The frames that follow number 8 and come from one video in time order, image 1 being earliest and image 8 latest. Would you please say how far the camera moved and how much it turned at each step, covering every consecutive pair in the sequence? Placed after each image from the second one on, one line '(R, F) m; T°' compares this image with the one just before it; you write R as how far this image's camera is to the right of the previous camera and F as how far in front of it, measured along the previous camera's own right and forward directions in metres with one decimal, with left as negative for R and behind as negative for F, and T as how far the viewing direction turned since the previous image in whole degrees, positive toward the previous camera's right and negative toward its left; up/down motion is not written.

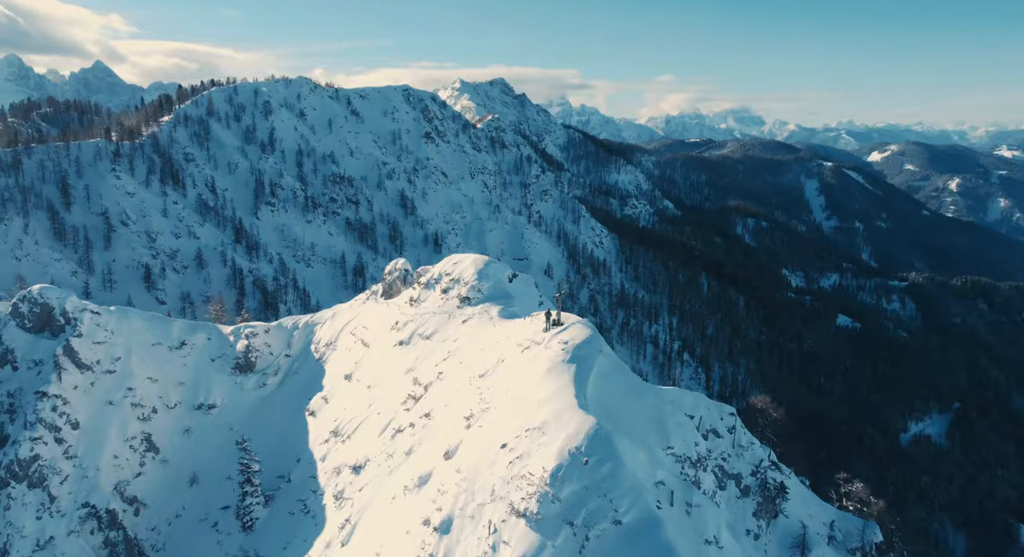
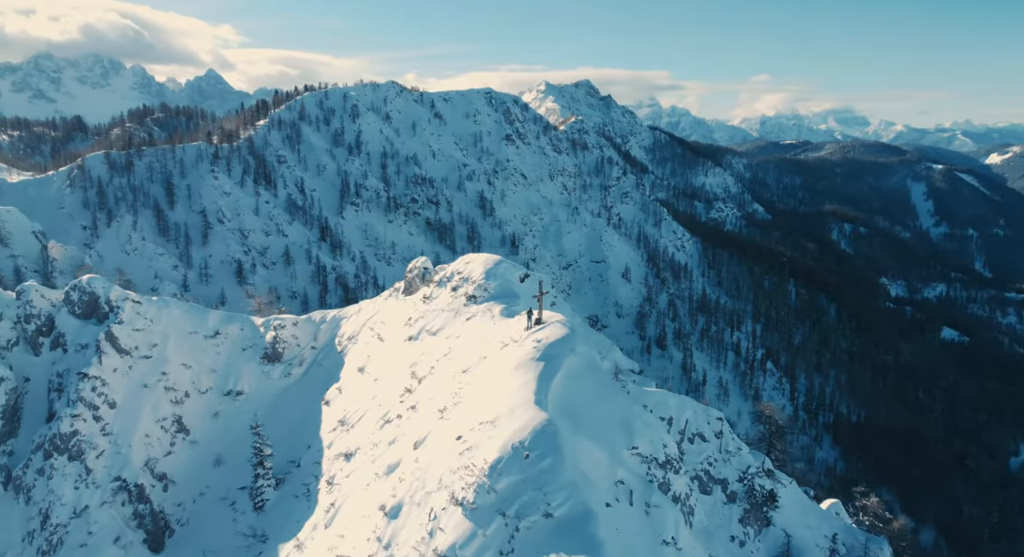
(+7.8, -0.9) m; -6°
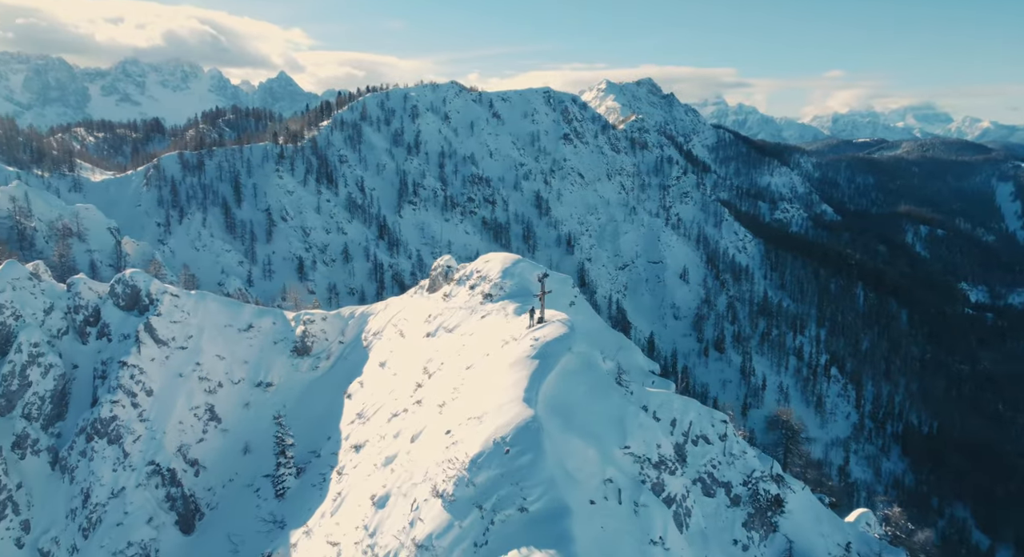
(+4.4, -0.8) m; -5°
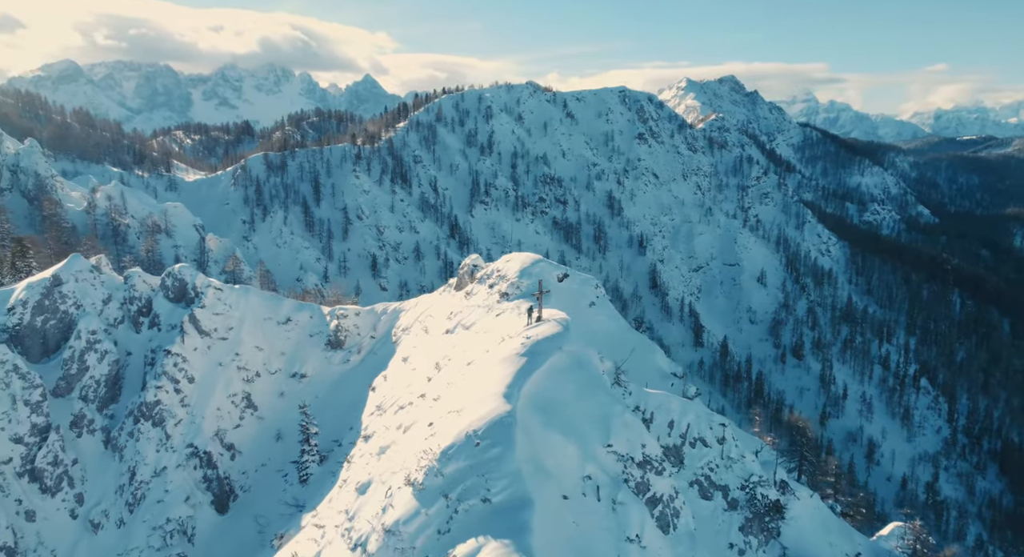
(+6.2, -1.1) m; -6°
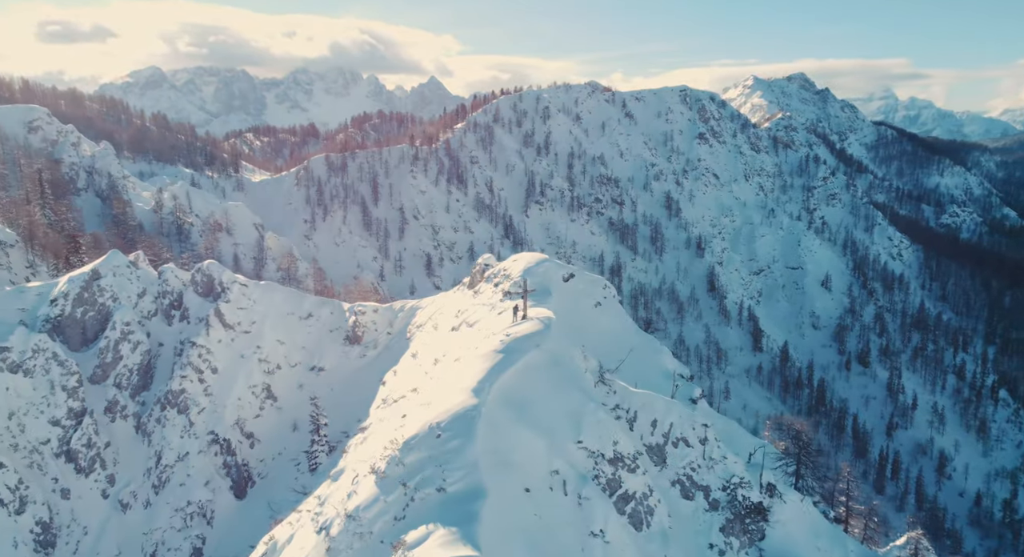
(+6.1, -1.1) m; -5°
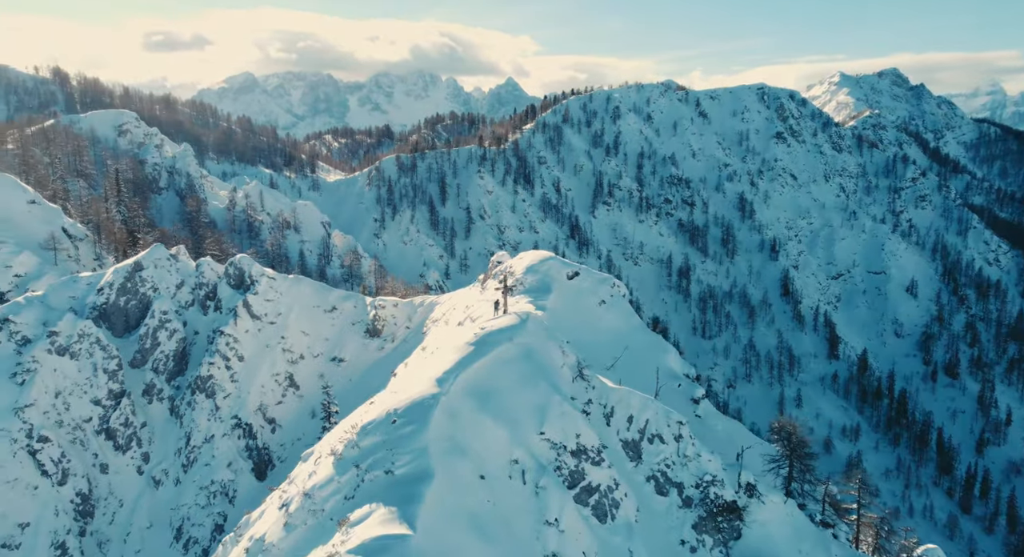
(+7.8, -1.2) m; -6°
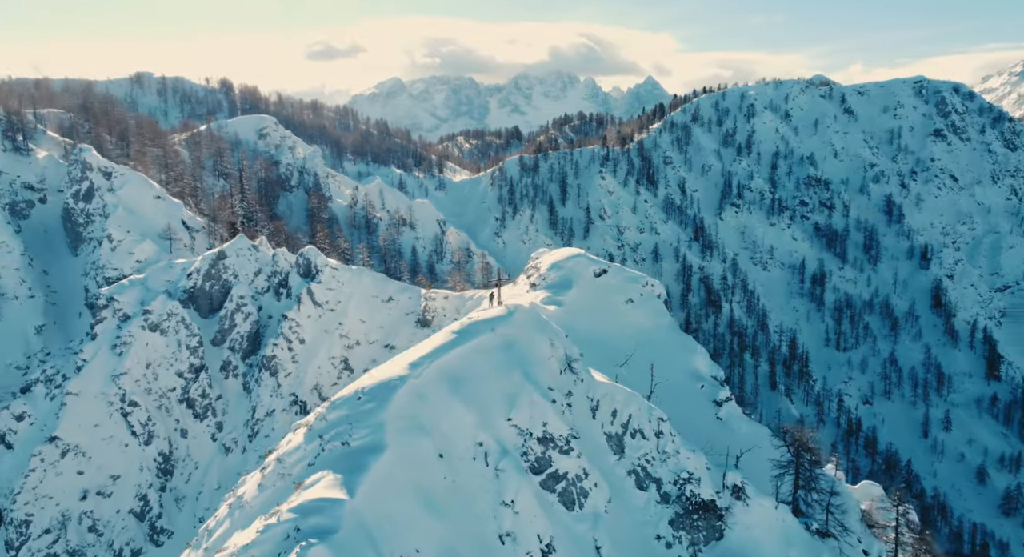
(+12.1, -1.3) m; -10°
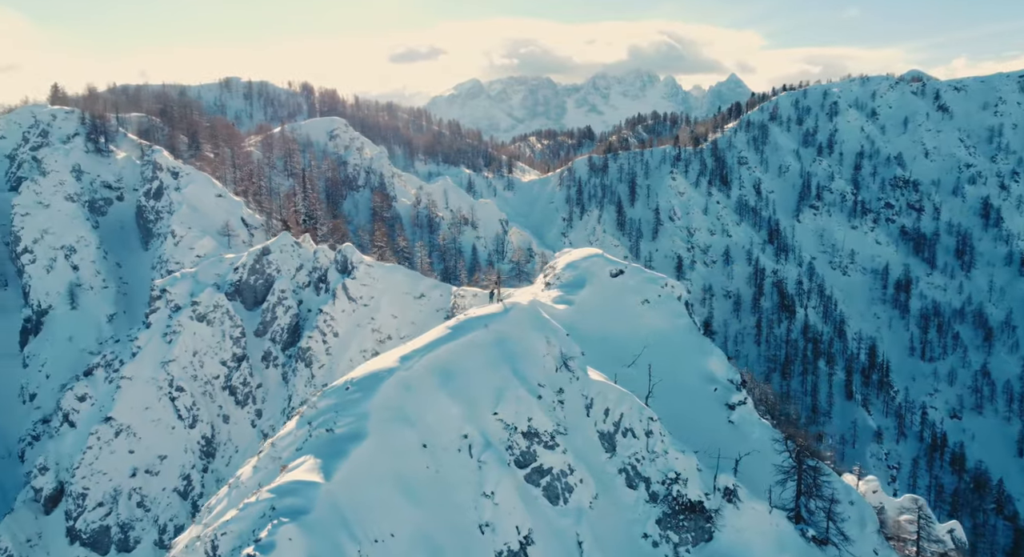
(+6.7, -0.9) m; -6°
